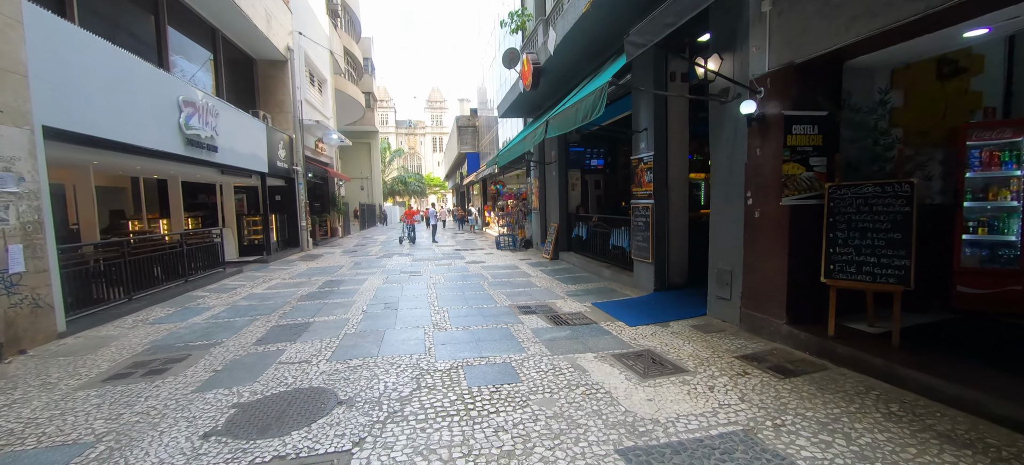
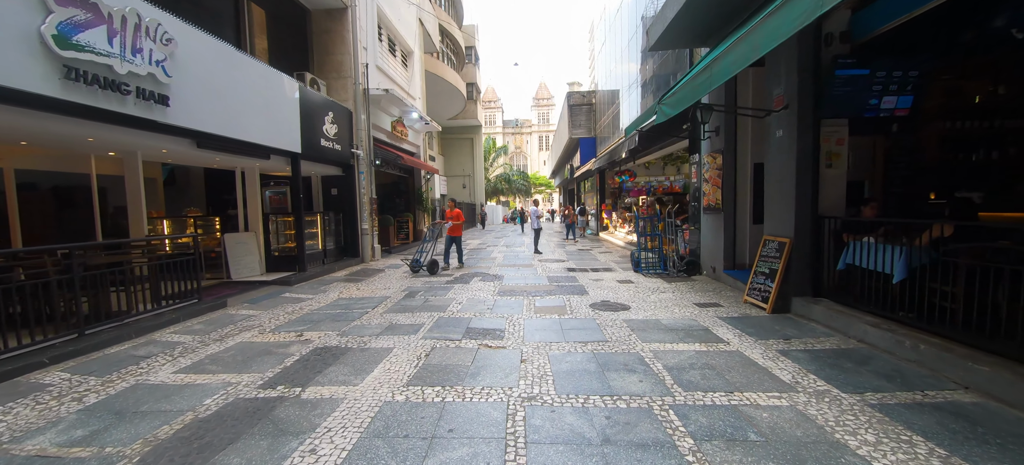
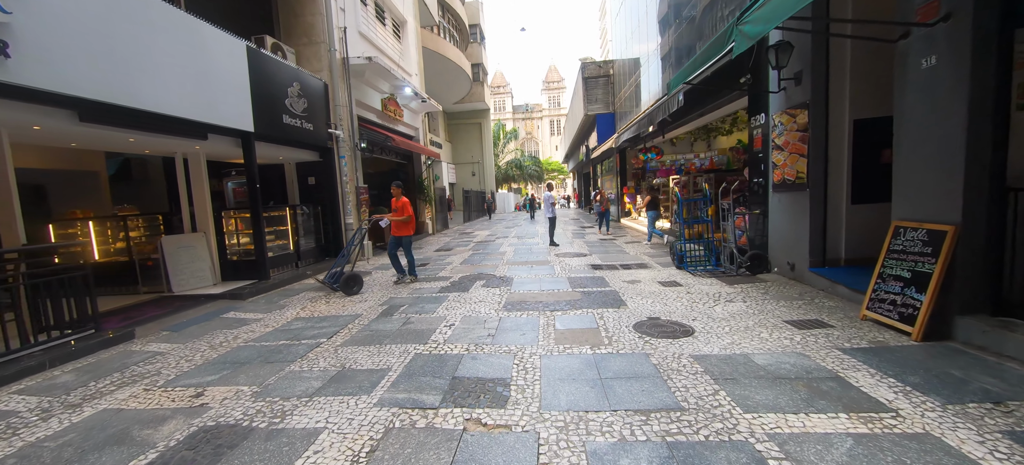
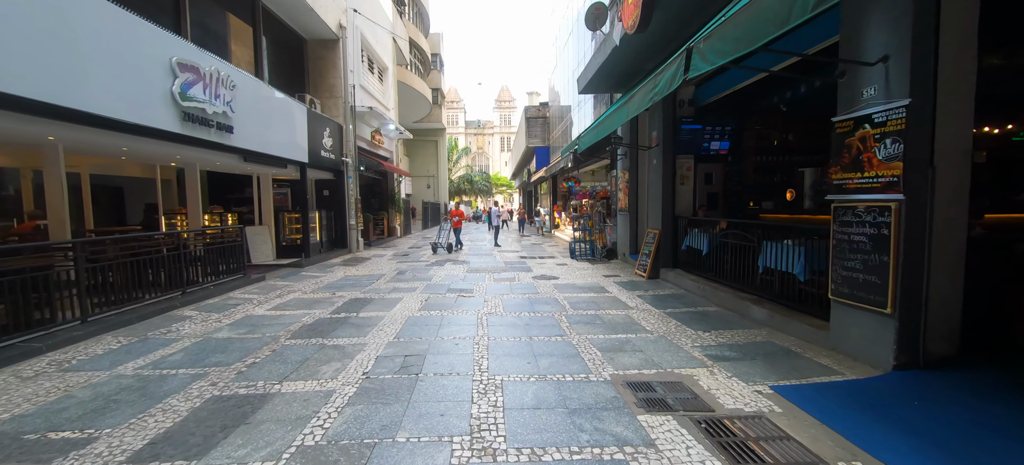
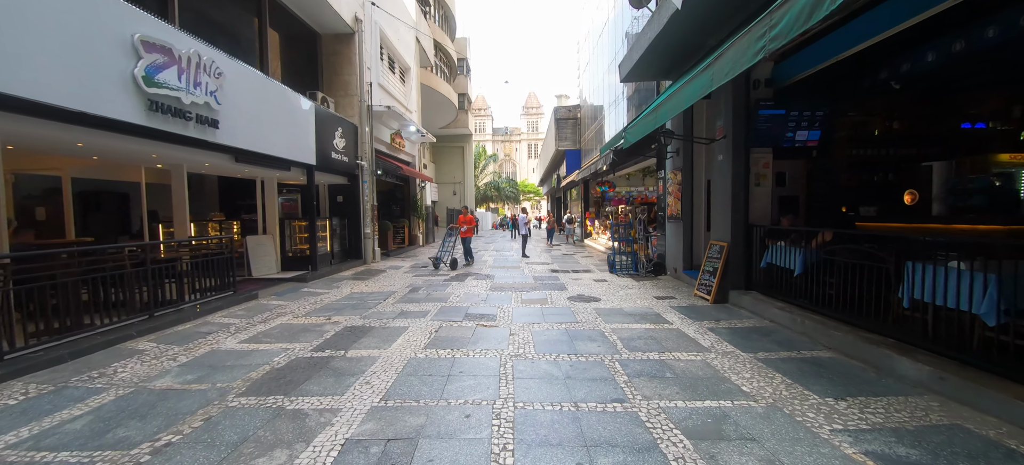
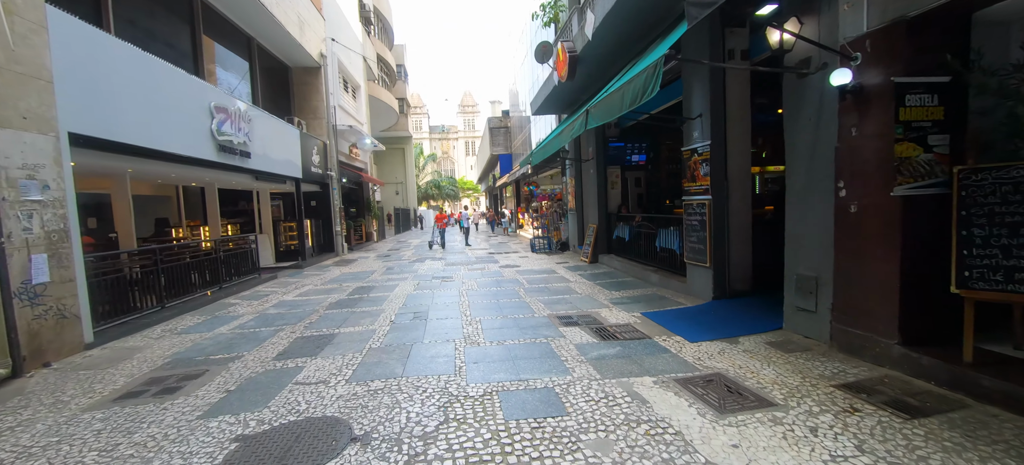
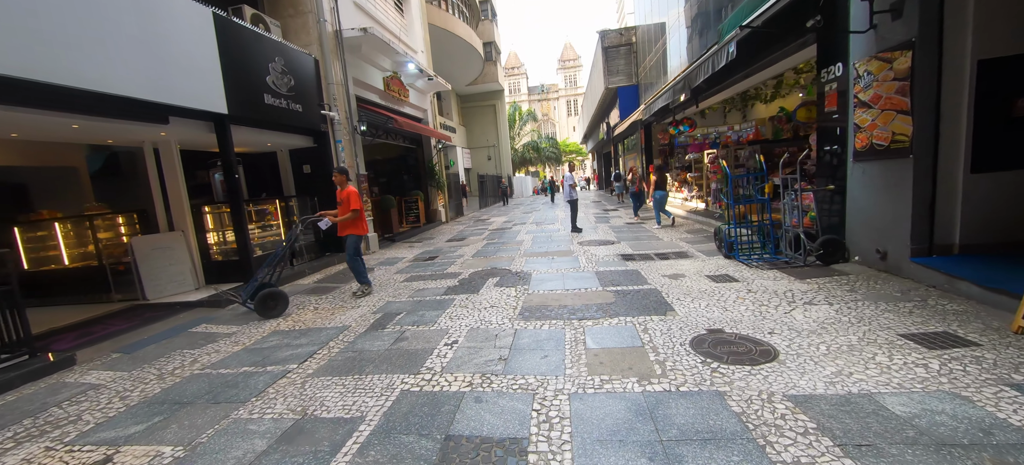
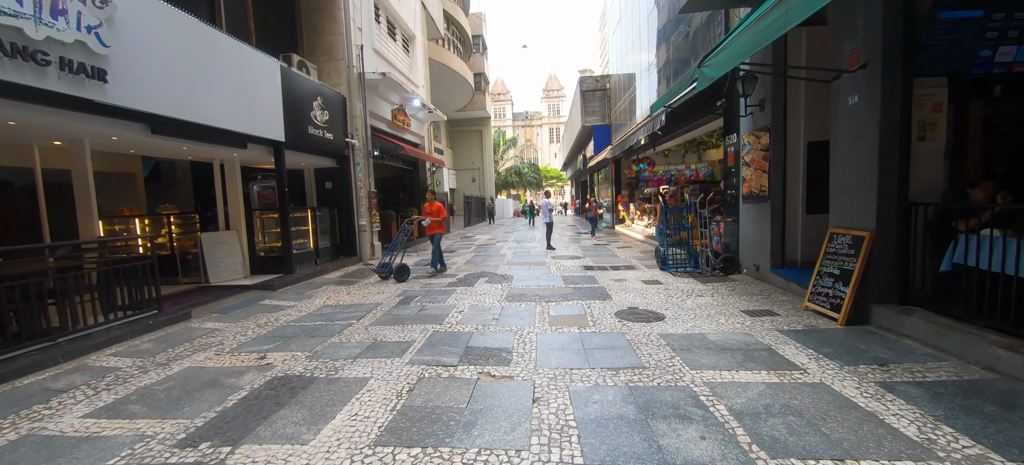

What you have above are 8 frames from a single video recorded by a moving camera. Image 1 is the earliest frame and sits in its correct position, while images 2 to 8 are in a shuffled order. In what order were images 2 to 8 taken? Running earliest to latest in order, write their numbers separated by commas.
6, 4, 5, 2, 8, 3, 7
